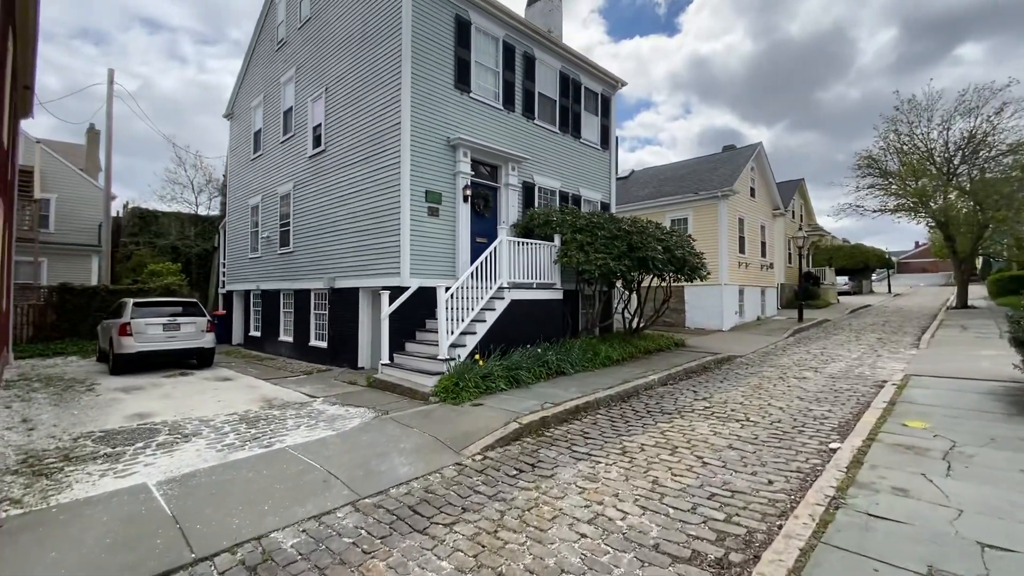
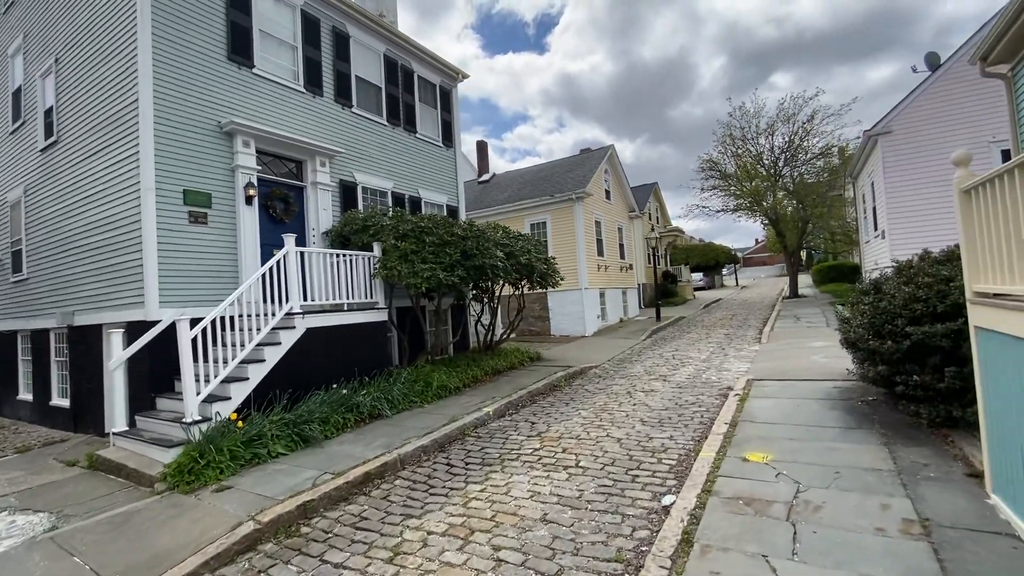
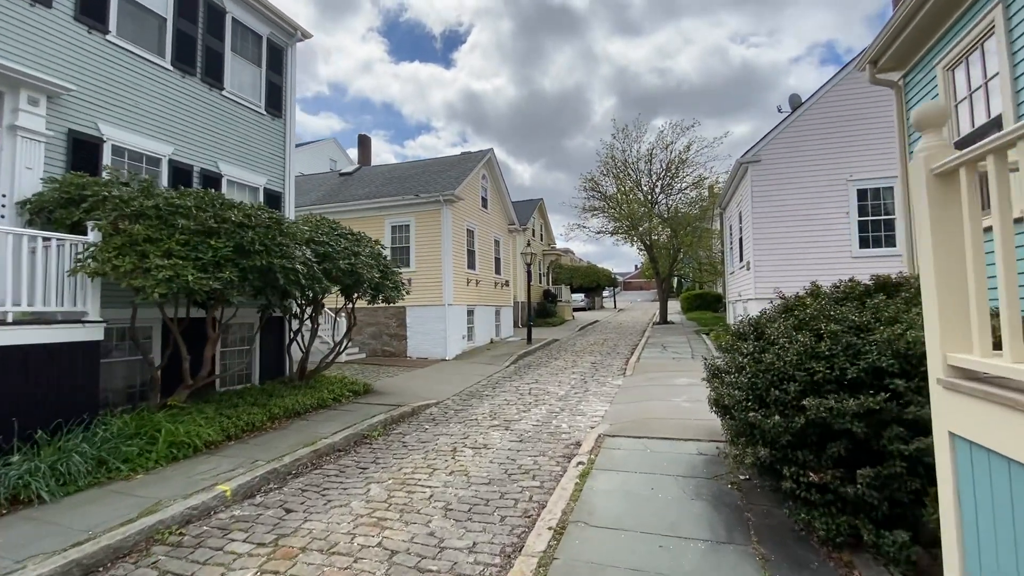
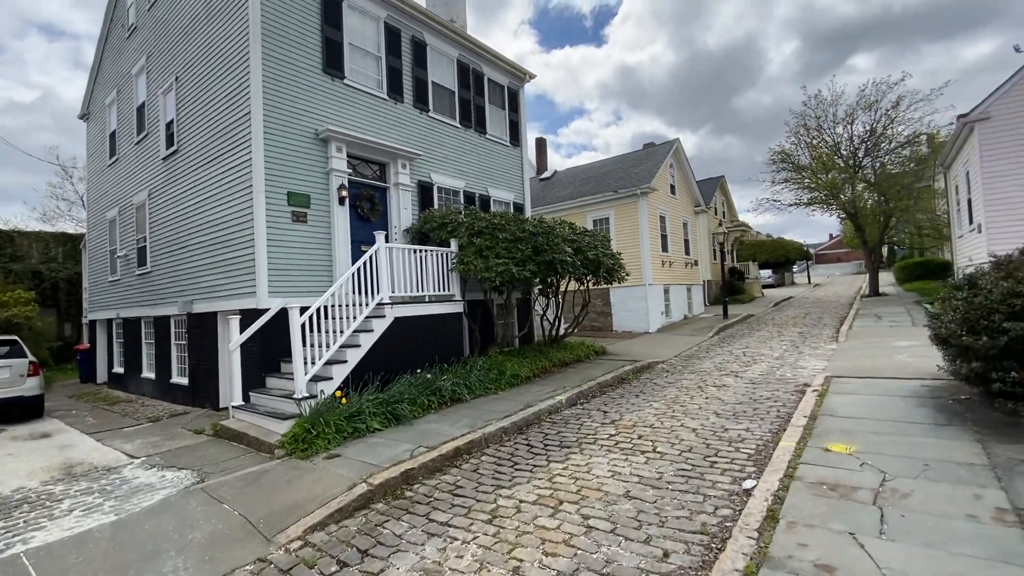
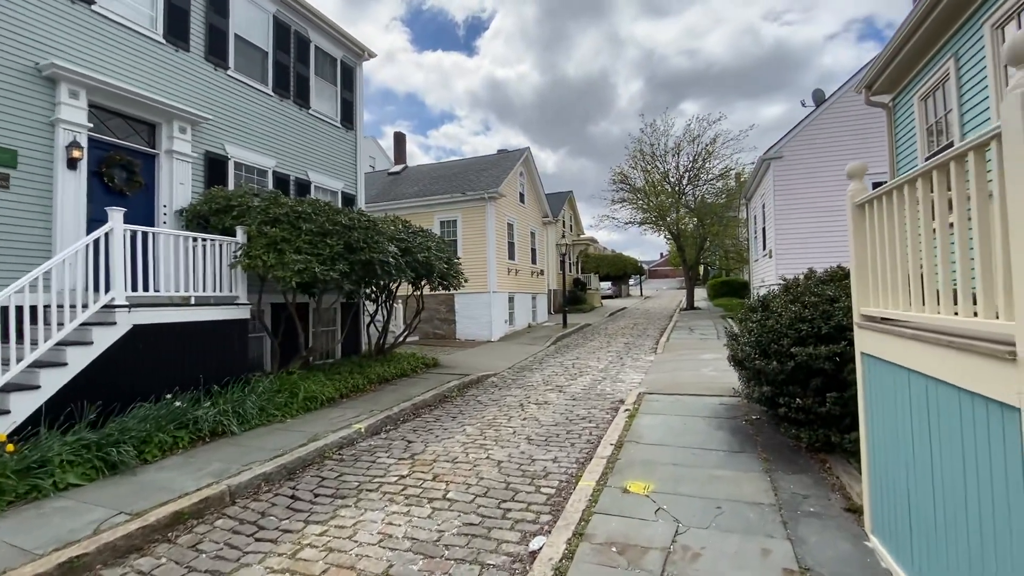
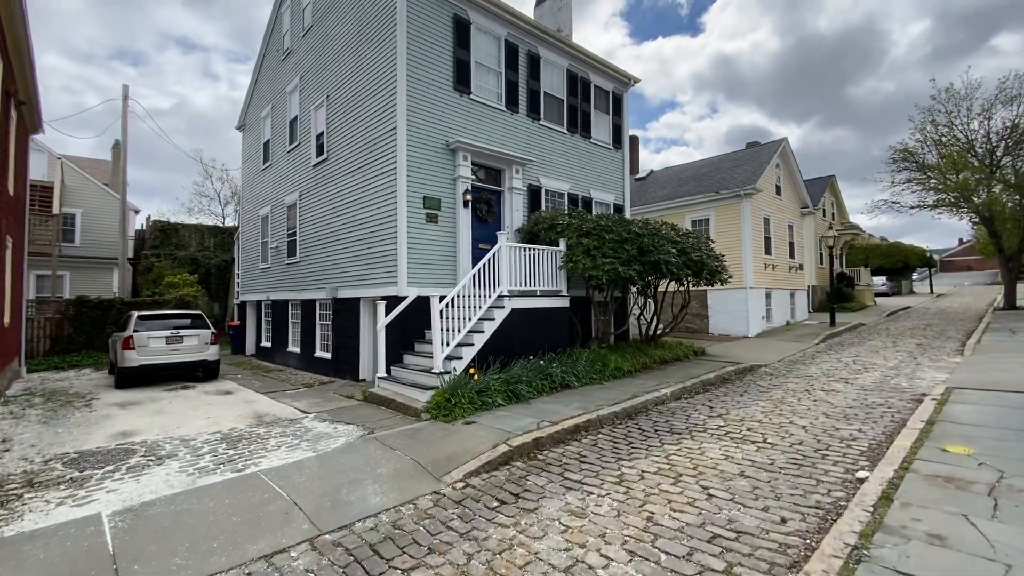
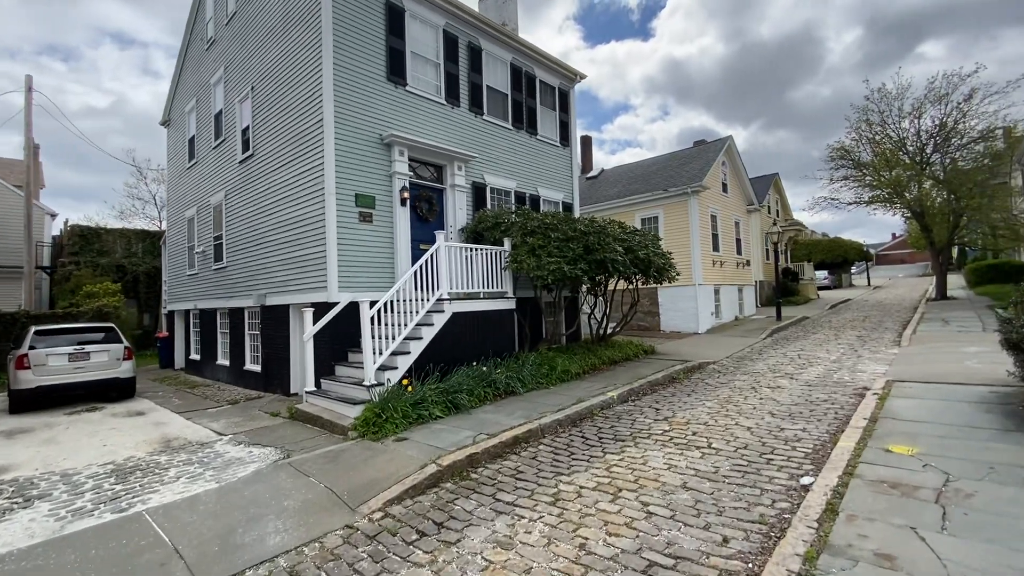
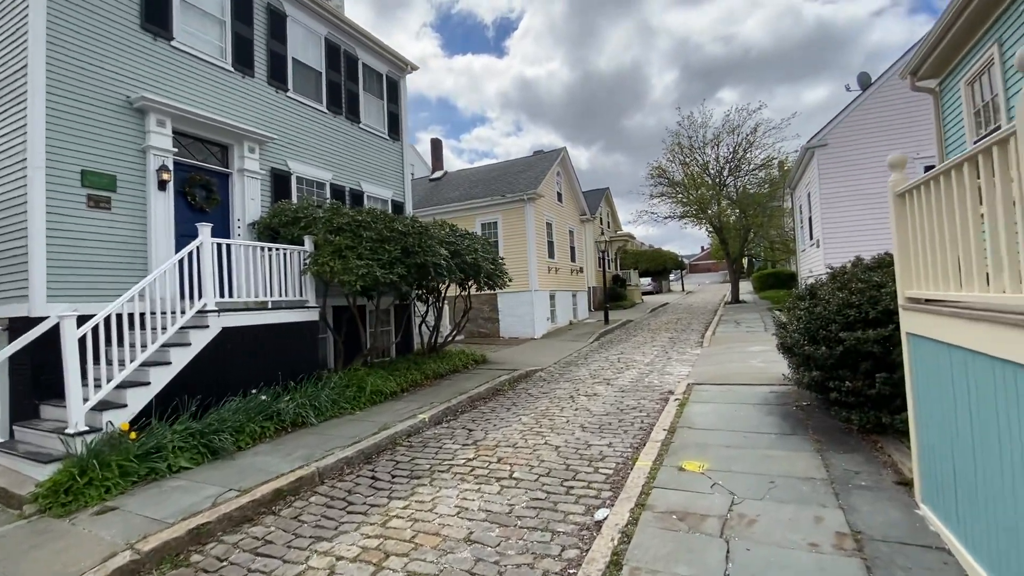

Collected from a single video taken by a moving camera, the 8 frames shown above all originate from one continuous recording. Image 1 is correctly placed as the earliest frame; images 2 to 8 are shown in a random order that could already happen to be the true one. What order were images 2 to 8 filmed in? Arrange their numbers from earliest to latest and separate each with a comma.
6, 7, 4, 2, 8, 5, 3
